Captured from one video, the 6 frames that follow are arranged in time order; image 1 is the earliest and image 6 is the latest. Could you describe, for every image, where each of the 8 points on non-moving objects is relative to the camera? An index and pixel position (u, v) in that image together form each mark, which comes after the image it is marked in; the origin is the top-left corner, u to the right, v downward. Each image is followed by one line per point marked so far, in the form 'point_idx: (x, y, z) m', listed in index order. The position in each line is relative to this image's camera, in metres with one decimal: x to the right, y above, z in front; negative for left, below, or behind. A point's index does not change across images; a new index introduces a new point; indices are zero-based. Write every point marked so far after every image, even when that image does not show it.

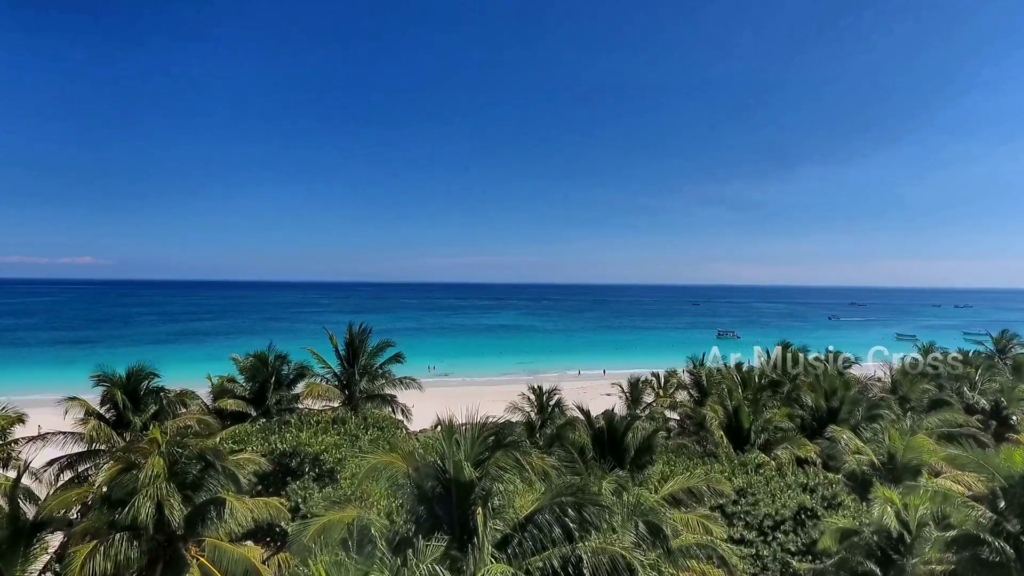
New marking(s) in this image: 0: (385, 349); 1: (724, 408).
0: (-4.6, -2.1, +16.0) m
1: (+6.4, -3.6, +13.5) m
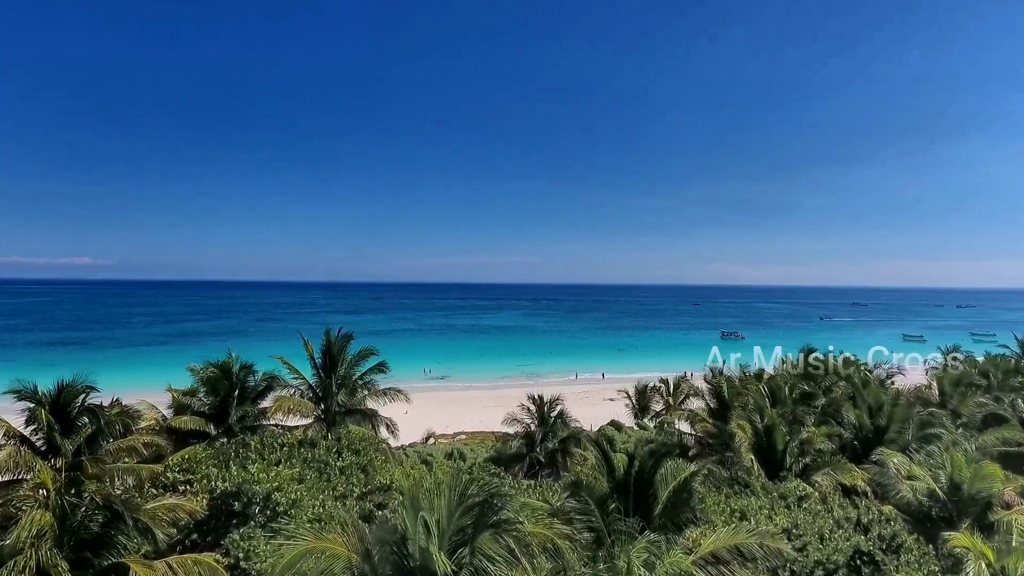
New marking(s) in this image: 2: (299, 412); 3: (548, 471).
0: (-4.6, -2.1, +14.3) m
1: (+6.3, -3.6, +11.8) m
2: (-6.0, -3.5, +12.8) m
3: (+1.4, -7.0, +17.3) m
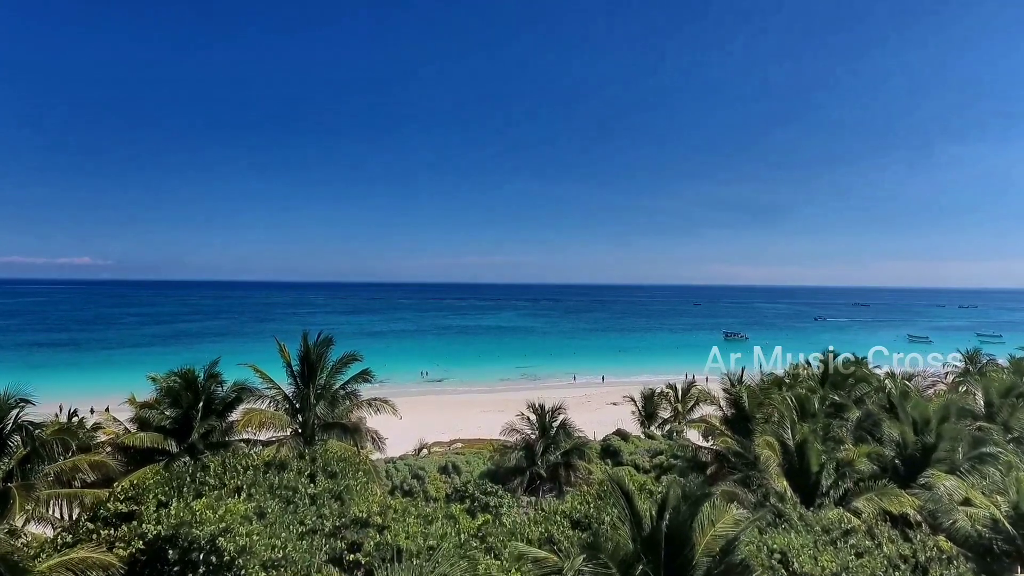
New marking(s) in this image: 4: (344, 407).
0: (-4.7, -2.1, +12.9) m
1: (+6.3, -3.6, +10.5) m
2: (-6.1, -3.5, +11.4) m
3: (+1.3, -7.0, +15.9) m
4: (-4.7, -3.3, +12.4) m
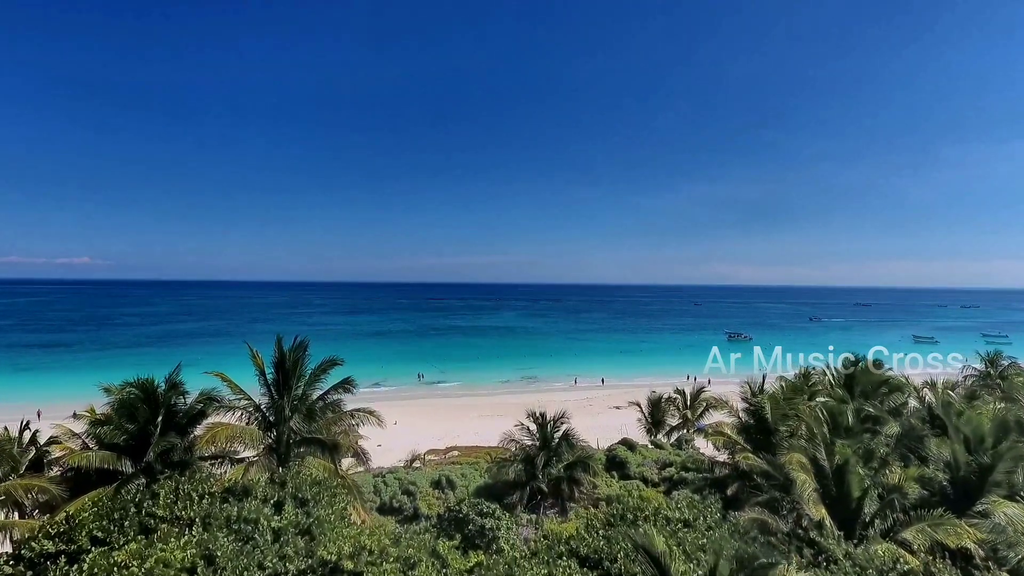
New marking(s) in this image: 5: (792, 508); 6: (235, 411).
0: (-4.7, -2.1, +11.7) m
1: (+6.2, -3.6, +9.2) m
2: (-6.1, -3.5, +10.2) m
3: (+1.3, -7.0, +14.7) m
4: (-4.7, -3.3, +11.2) m
5: (+5.8, -4.6, +9.3) m
6: (-6.6, -3.0, +10.8) m
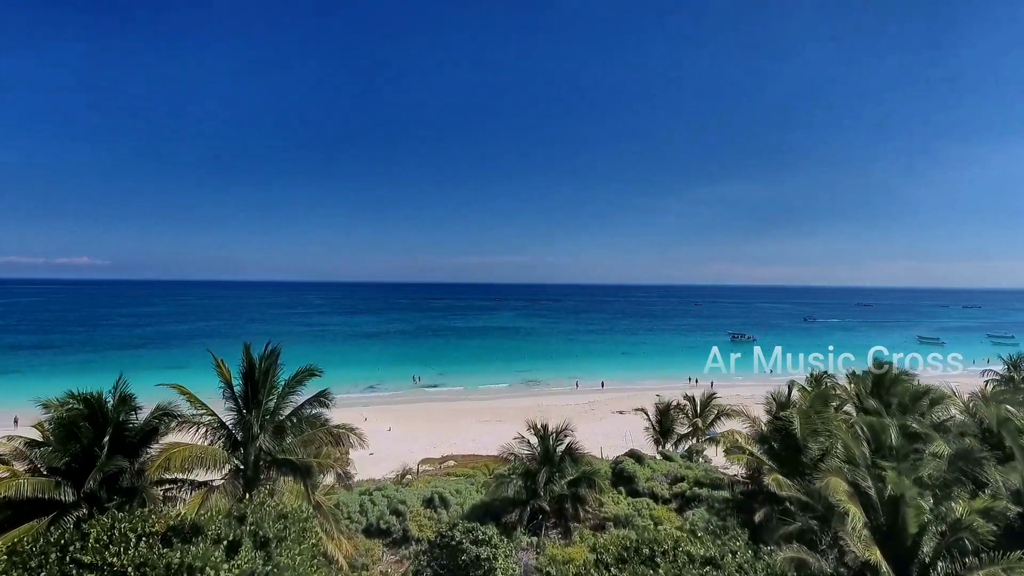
0: (-4.7, -2.1, +10.4) m
1: (+6.2, -3.6, +8.0) m
2: (-6.1, -3.5, +8.9) m
3: (+1.3, -7.0, +13.4) m
4: (-4.7, -3.3, +9.9) m
5: (+5.7, -4.6, +8.1) m
6: (-6.6, -3.0, +9.5) m
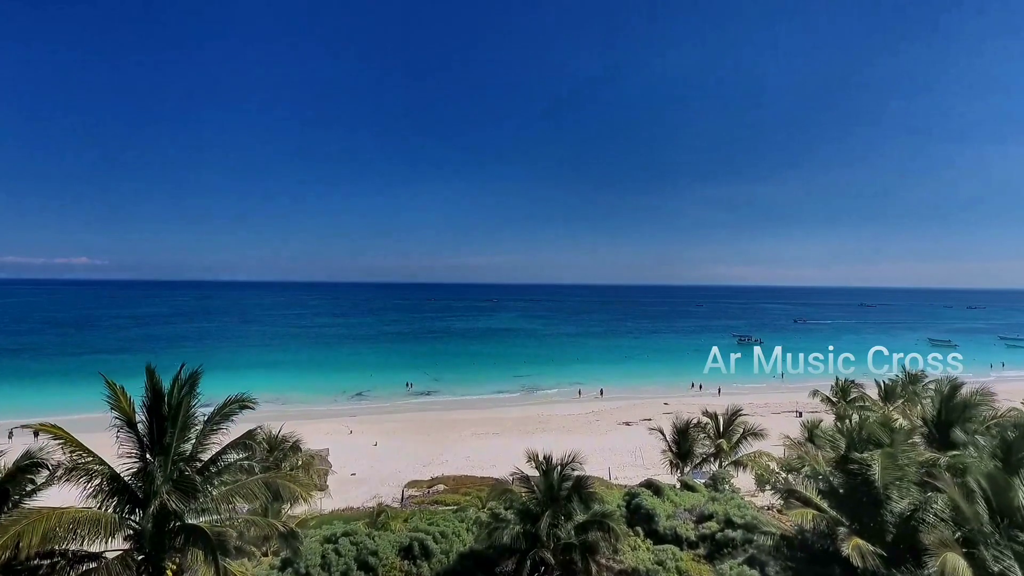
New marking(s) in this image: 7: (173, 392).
0: (-4.8, -2.2, +7.9) m
1: (+6.1, -3.7, +5.5) m
2: (-6.2, -3.6, +6.4) m
3: (+1.2, -7.1, +11.0) m
4: (-4.8, -3.4, +7.5) m
5: (+5.7, -4.6, +5.6) m
6: (-6.7, -3.0, +7.1) m
7: (-5.5, -1.7, +7.3) m
